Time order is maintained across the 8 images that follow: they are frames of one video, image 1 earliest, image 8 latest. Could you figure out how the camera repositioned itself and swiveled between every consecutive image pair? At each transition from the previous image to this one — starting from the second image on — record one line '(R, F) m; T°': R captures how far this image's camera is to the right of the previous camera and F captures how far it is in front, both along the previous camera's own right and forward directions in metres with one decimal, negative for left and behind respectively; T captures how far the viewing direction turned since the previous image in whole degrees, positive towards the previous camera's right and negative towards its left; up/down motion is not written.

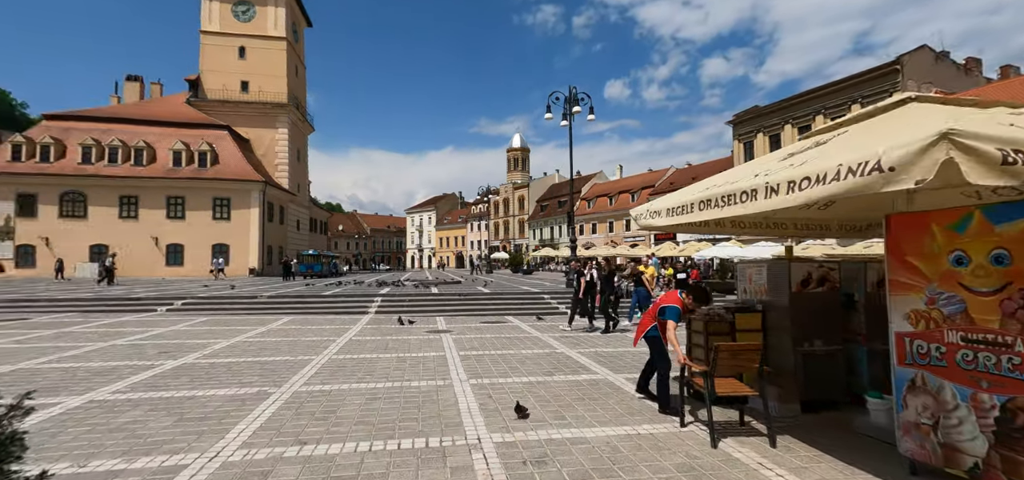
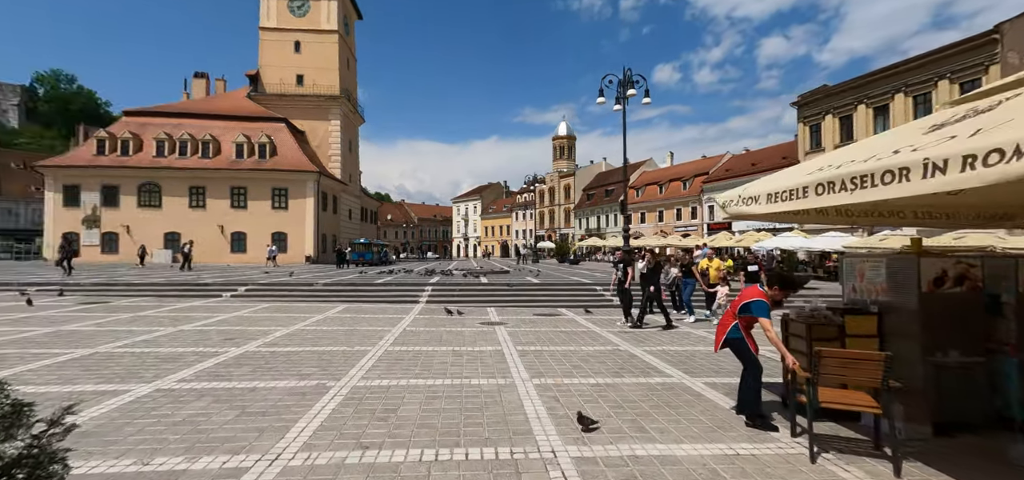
(-0.2, +0.3) m; -5°
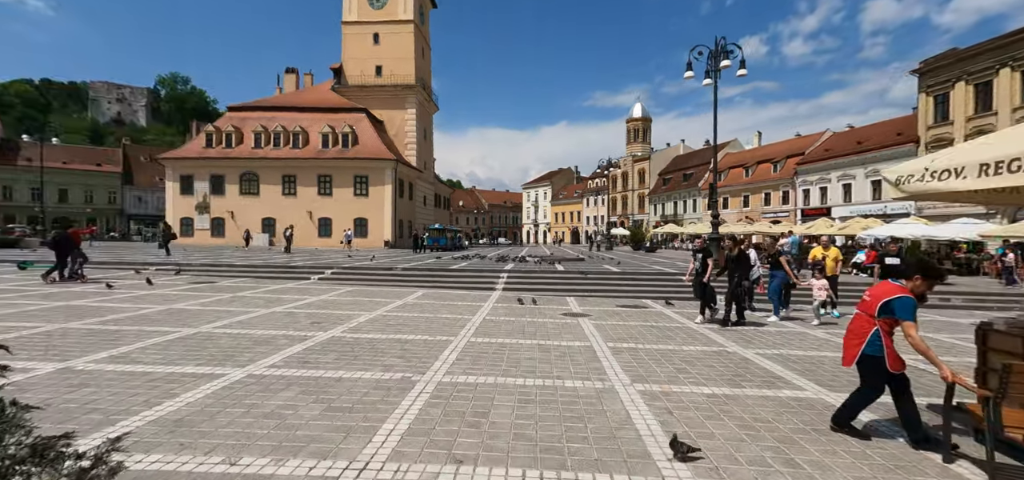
(-0.2, +0.5) m; -8°
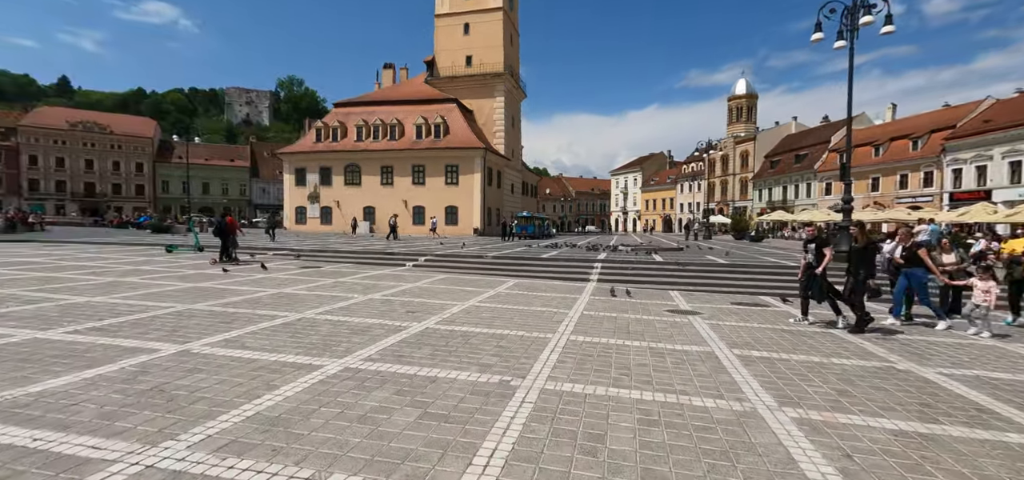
(-0.2, +0.6) m; -10°
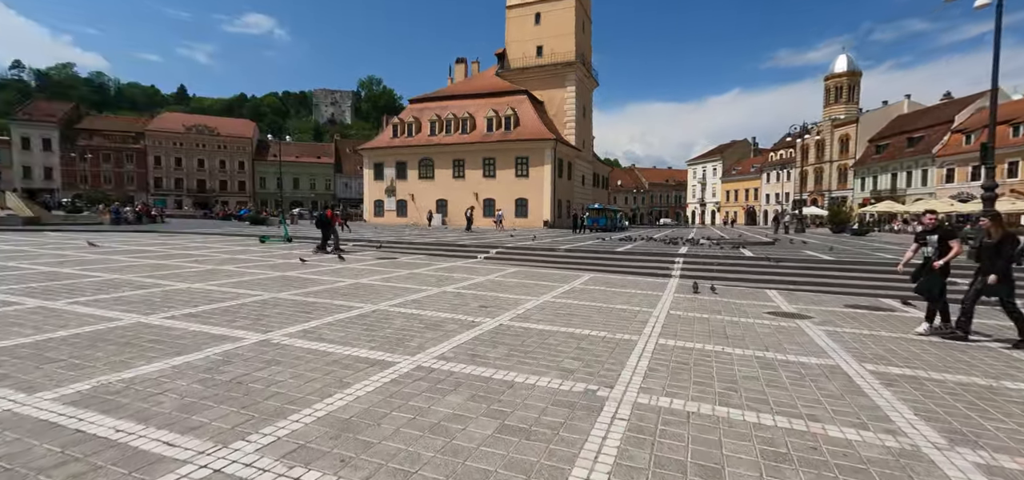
(-0.1, +0.5) m; -8°
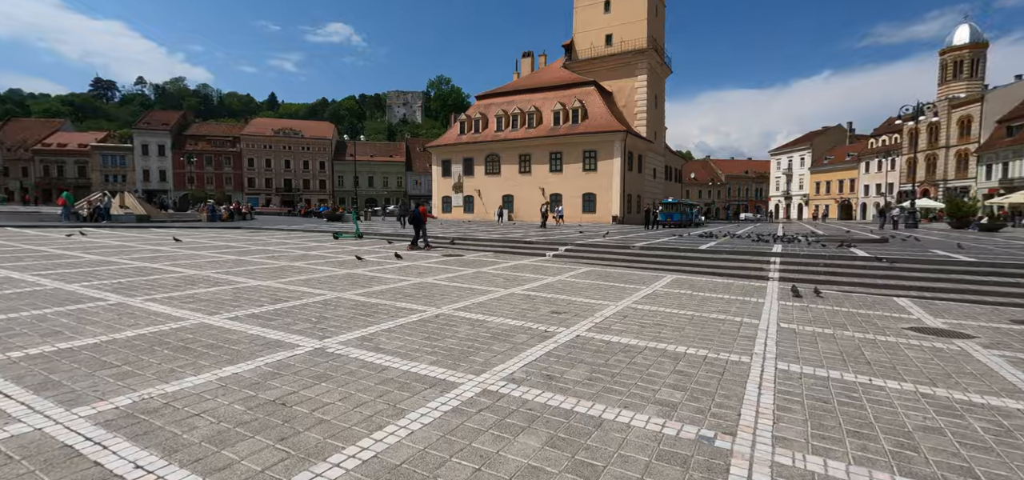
(-0.1, +0.8) m; -8°
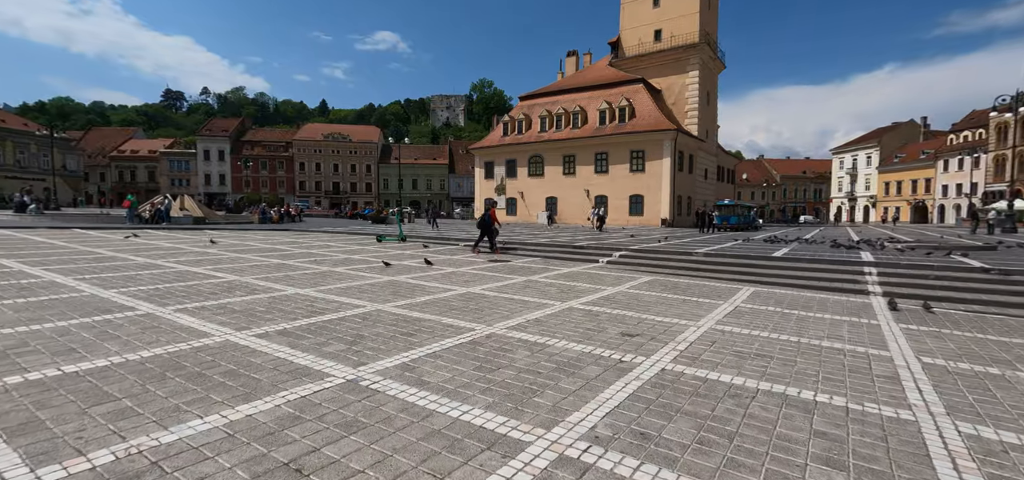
(-0.3, +1.0) m; -5°
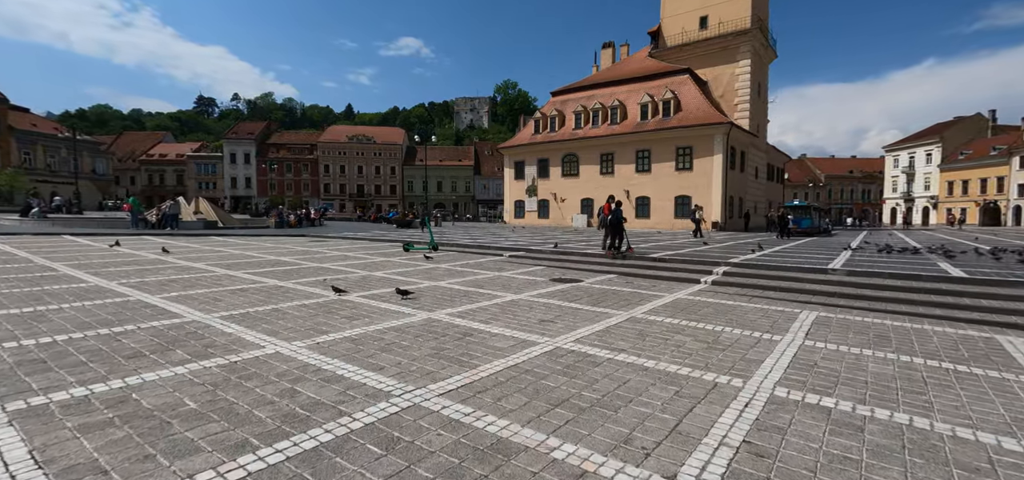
(-1.1, +3.8) m; -3°
